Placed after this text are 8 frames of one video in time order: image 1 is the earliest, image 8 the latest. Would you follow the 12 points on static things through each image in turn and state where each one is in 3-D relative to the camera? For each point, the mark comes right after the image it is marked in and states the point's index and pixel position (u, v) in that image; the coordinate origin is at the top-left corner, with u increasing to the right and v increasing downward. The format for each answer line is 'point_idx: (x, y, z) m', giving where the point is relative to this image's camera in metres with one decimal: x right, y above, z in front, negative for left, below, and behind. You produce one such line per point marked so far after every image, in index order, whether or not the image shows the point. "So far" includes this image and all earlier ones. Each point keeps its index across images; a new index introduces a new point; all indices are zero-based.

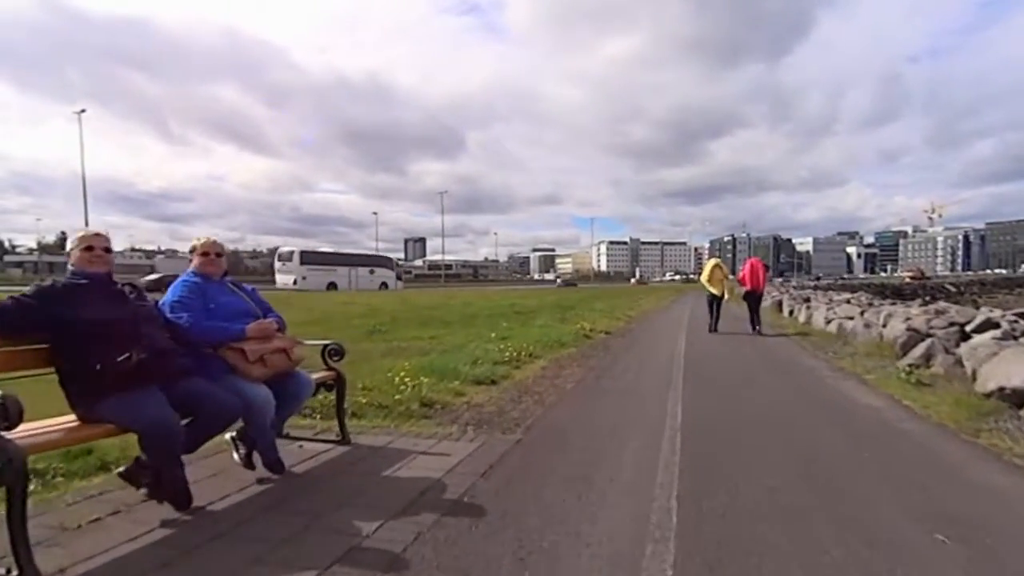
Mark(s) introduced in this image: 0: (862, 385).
0: (+7.7, -2.1, +13.6) m
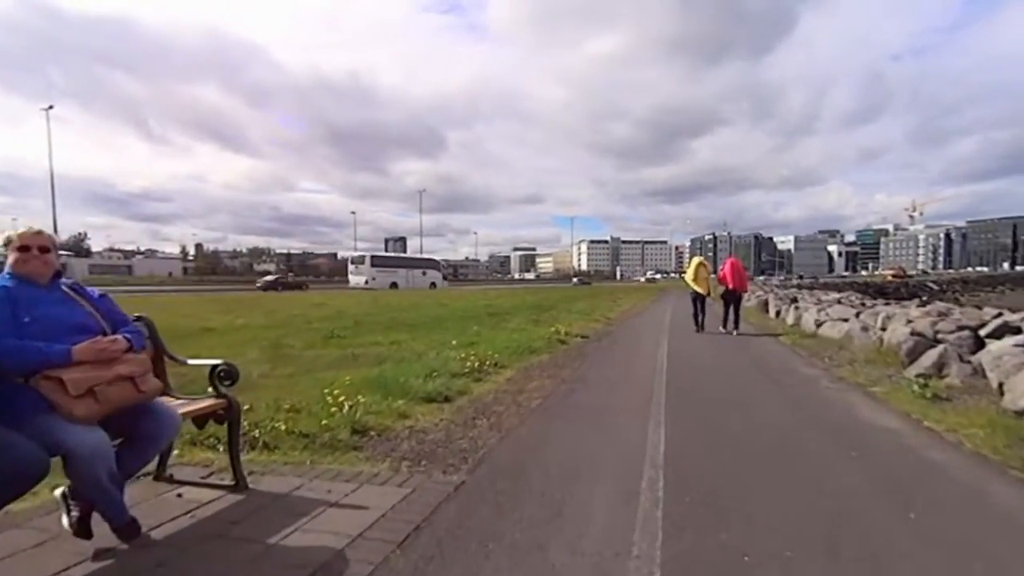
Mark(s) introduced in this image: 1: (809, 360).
0: (+6.9, -2.1, +12.1) m
1: (+8.0, -2.0, +16.8) m
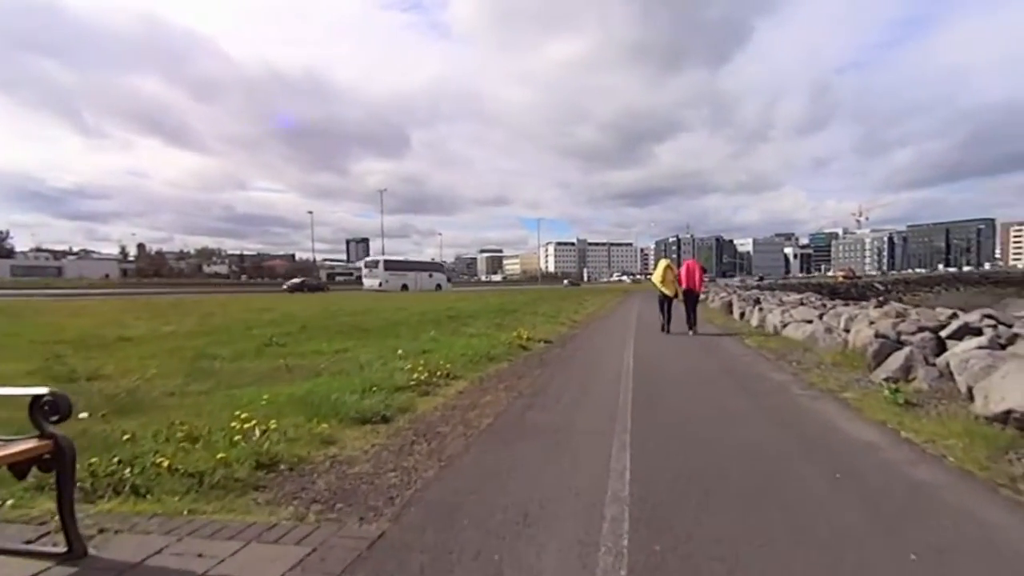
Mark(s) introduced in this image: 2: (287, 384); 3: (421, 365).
0: (+6.0, -2.1, +11.1) m
1: (+6.8, -2.0, +15.8) m
2: (-4.4, -1.9, +11.9) m
3: (-2.1, -1.8, +14.2) m
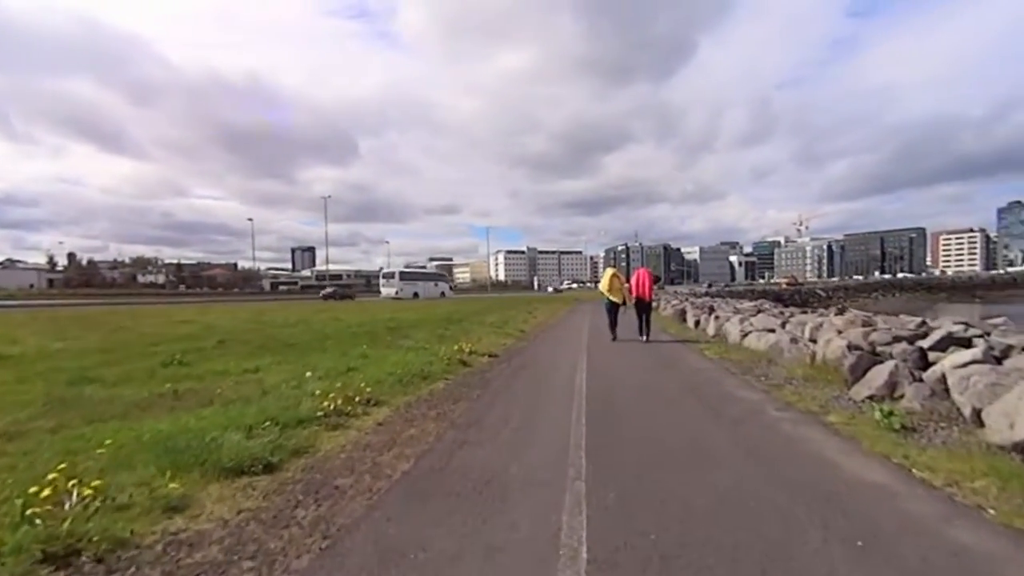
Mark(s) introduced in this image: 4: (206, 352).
0: (+4.9, -2.2, +9.5) m
1: (+5.4, -2.2, +14.3) m
2: (-5.4, -2.0, +9.5) m
3: (-3.4, -1.9, +12.0) m
4: (-9.9, -2.1, +19.8) m
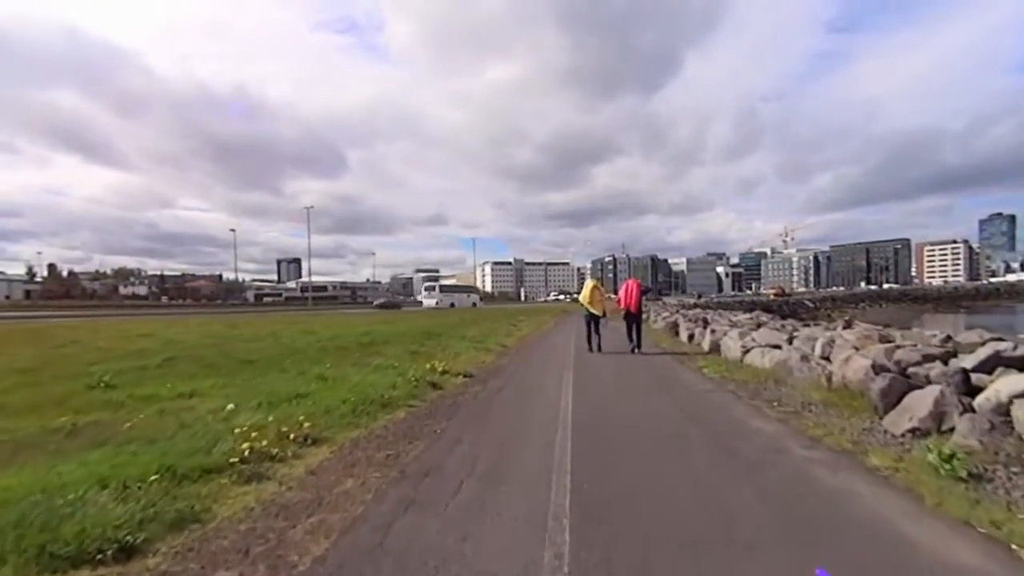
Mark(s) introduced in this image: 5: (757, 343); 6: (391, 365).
0: (+4.5, -2.4, +7.6) m
1: (+4.9, -2.4, +12.4) m
2: (-5.9, -2.2, +7.4) m
3: (-3.8, -2.1, +10.0) m
4: (-10.5, -2.4, +17.6) m
5: (+7.8, -1.7, +19.6) m
6: (-3.8, -2.4, +19.5) m
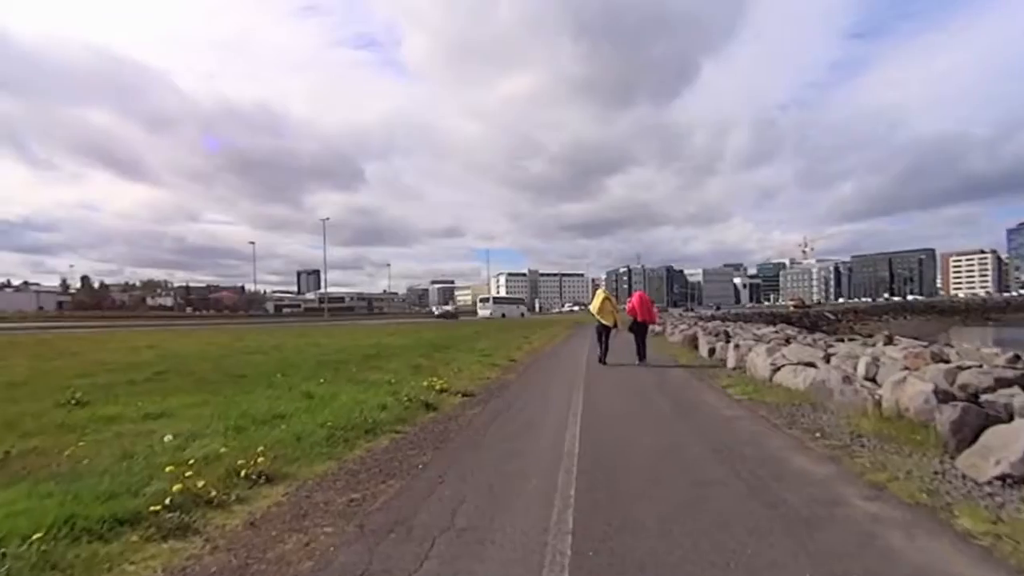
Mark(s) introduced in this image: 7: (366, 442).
0: (+4.4, -2.5, +6.0) m
1: (+4.9, -2.6, +10.8) m
2: (-6.0, -2.2, +6.1) m
3: (-3.9, -2.3, +8.6) m
4: (-10.3, -2.7, +16.4) m
5: (+8.0, -2.1, +17.9) m
6: (-3.6, -2.8, +18.1) m
7: (-2.4, -2.5, +10.2) m
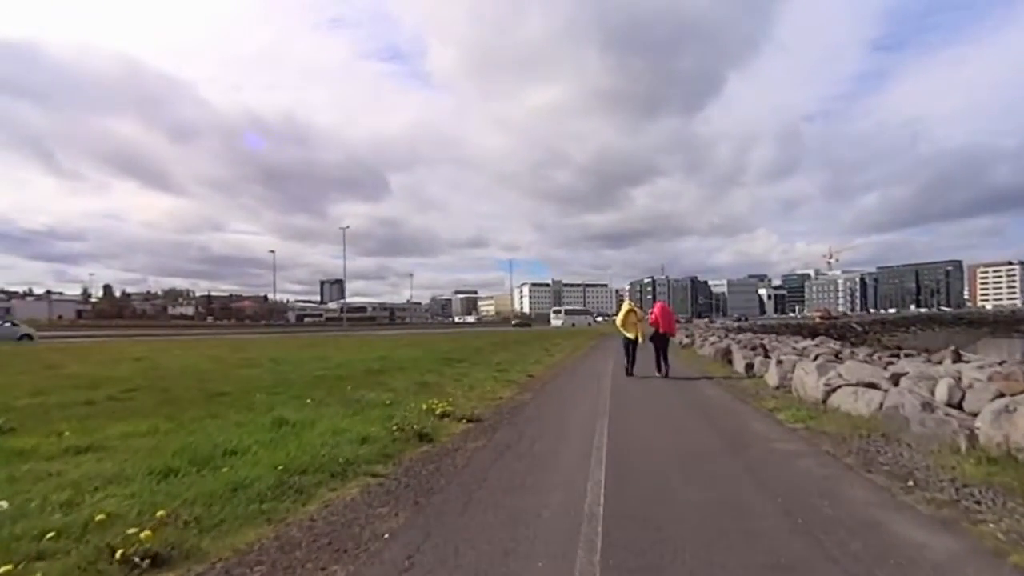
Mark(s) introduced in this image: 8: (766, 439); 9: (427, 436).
0: (+4.2, -2.5, +3.5) m
1: (+4.9, -2.7, +8.3) m
2: (-6.1, -2.2, +3.9) m
3: (-3.9, -2.3, +6.4) m
4: (-10.1, -2.8, +14.4) m
5: (+8.3, -2.3, +15.3) m
6: (-3.3, -3.0, +15.9) m
7: (-2.4, -2.6, +8.0) m
8: (+4.8, -2.8, +11.7) m
9: (-1.6, -2.8, +11.8) m
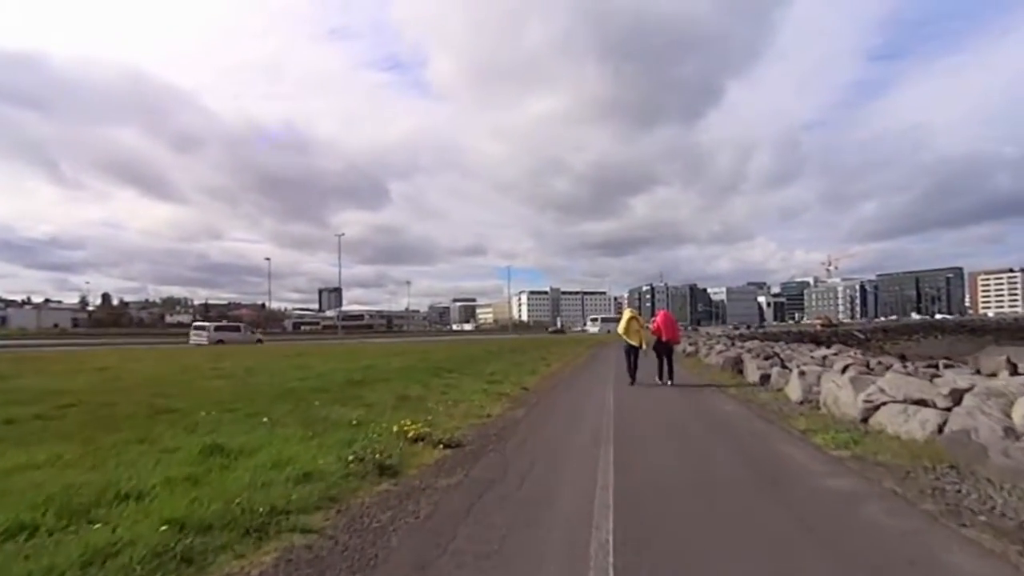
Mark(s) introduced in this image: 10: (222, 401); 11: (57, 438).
0: (+4.0, -2.3, +1.3) m
1: (+4.7, -2.6, +6.1) m
2: (-6.3, -2.1, +1.7) m
3: (-4.1, -2.2, +4.1) m
4: (-10.4, -2.8, +12.1) m
5: (+8.0, -2.3, +13.1) m
6: (-3.6, -3.0, +13.7) m
7: (-2.6, -2.5, +5.7) m
8: (+4.5, -2.8, +9.5) m
9: (-1.9, -2.8, +9.6) m
10: (-8.4, -3.2, +17.7) m
11: (-8.6, -2.9, +12.0) m
